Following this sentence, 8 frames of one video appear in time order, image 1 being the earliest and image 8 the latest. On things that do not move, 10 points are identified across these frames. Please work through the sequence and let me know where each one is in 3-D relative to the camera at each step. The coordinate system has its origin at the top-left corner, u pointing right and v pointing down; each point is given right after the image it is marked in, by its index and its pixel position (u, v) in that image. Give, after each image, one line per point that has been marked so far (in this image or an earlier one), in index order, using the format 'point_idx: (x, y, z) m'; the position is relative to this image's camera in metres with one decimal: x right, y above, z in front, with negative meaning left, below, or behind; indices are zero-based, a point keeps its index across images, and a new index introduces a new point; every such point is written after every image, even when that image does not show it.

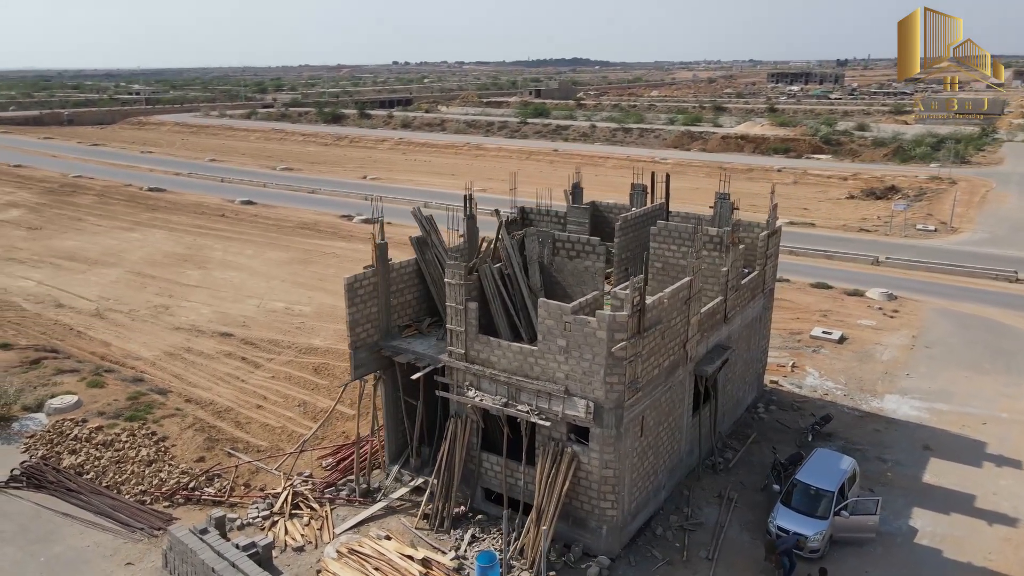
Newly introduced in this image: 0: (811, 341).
0: (+7.6, -1.4, +18.5) m
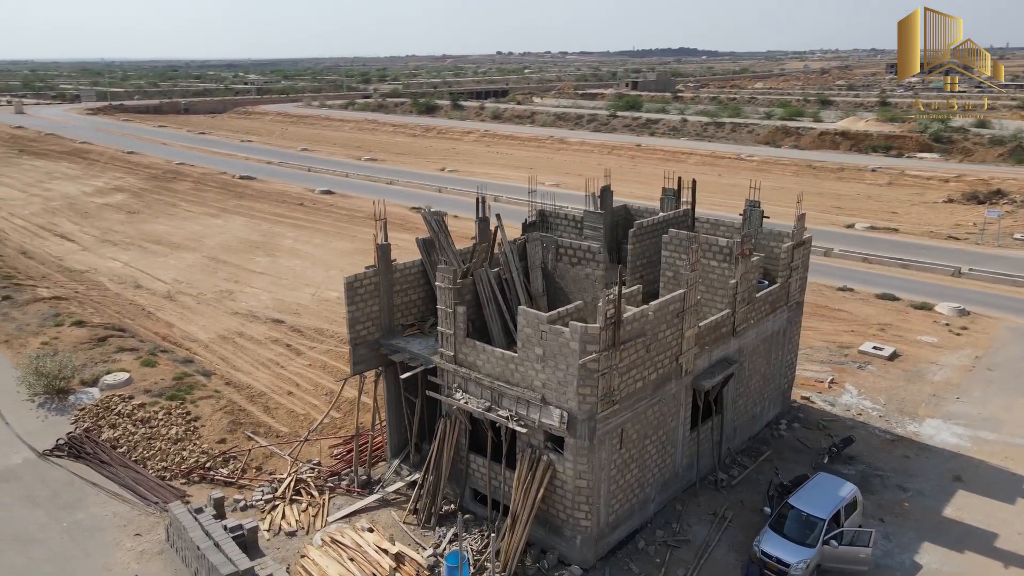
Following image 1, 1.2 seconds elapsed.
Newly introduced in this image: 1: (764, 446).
0: (+8.3, -1.7, +17.6) m
1: (+4.5, -2.8, +13.1) m
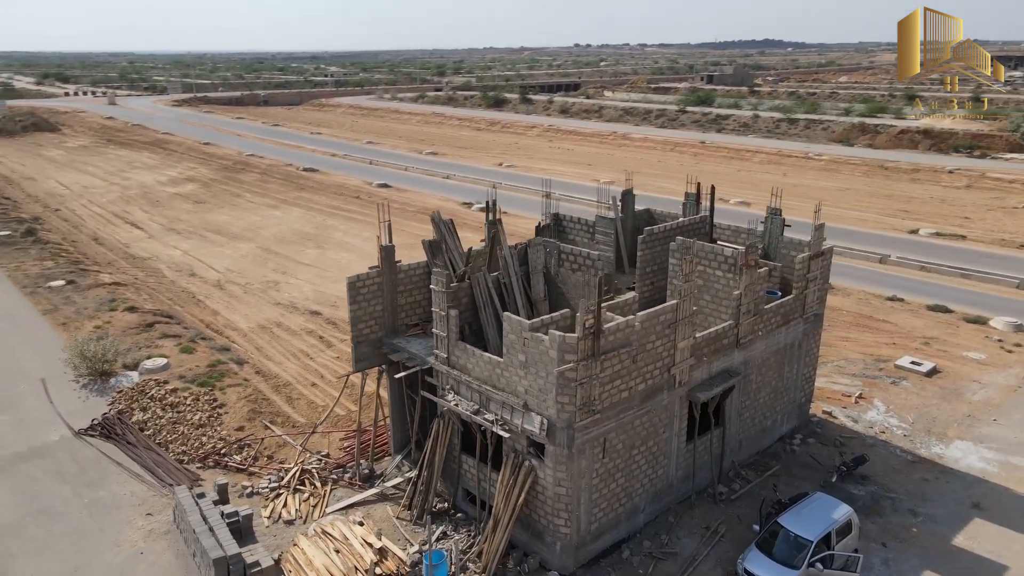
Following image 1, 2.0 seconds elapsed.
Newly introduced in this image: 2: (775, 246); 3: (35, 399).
0: (+8.8, -1.9, +16.9) m
1: (+4.6, -3.0, +12.8) m
2: (+4.9, +0.8, +13.6) m
3: (-9.9, -2.3, +15.2) m
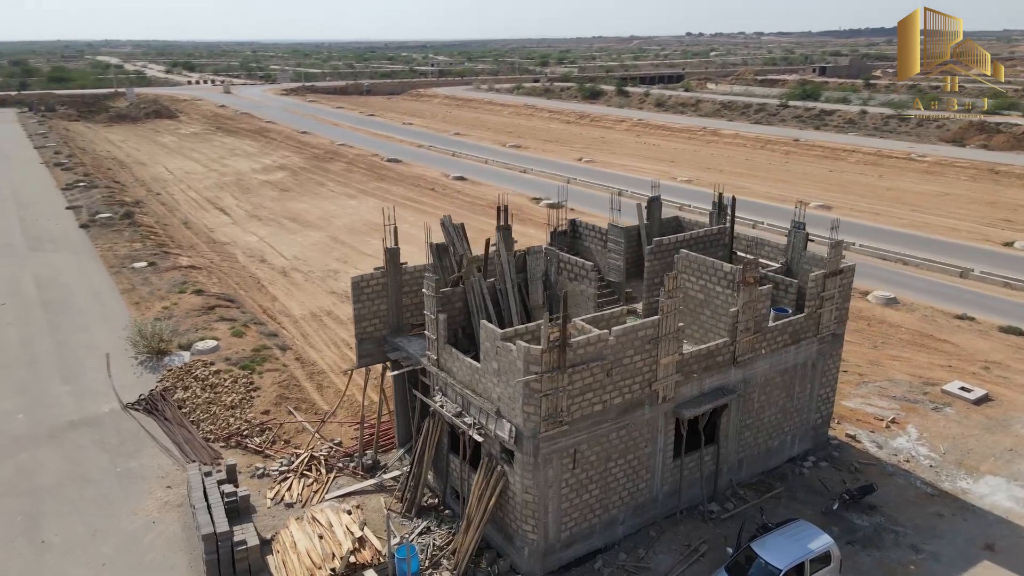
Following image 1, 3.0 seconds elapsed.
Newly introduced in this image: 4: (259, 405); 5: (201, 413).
0: (+9.3, -2.4, +16.0) m
1: (+4.5, -3.3, +12.5) m
2: (+5.1, +0.5, +13.2) m
3: (-9.5, -1.9, +16.7) m
4: (-5.2, -2.4, +15.0) m
5: (-6.2, -2.5, +14.6) m
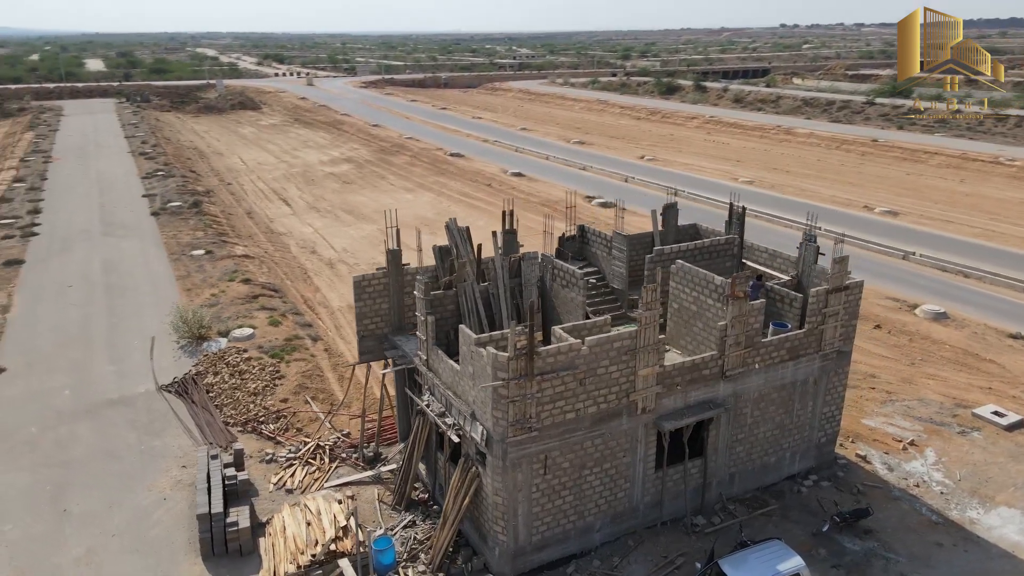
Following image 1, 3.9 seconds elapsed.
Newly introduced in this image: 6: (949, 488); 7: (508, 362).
0: (+9.5, -2.7, +15.2) m
1: (+4.4, -3.5, +12.2) m
2: (+5.2, +0.2, +12.8) m
3: (-9.1, -1.6, +17.9) m
4: (-5.0, -2.3, +15.8) m
5: (-6.1, -2.3, +15.5) m
6: (+7.6, -3.5, +12.7) m
7: (0.0, -0.9, +9.2) m
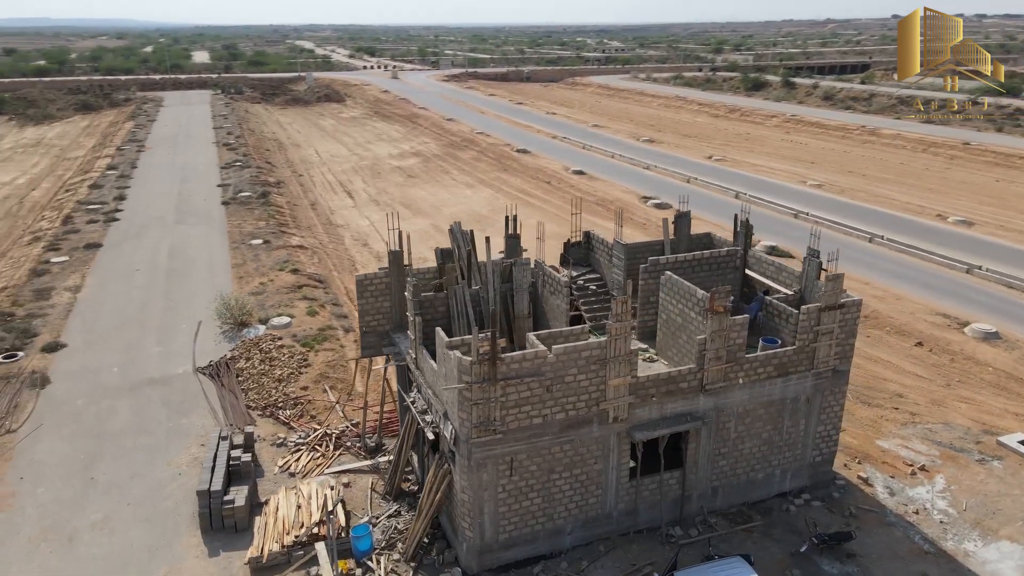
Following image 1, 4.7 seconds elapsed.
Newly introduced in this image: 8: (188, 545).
0: (+9.6, -3.2, +14.5) m
1: (+4.1, -3.8, +12.1) m
2: (+5.1, 0.0, +12.6) m
3: (-8.6, -1.3, +19.2) m
4: (-4.8, -2.1, +16.7) m
5: (-5.9, -2.1, +16.5) m
6: (+7.4, -3.9, +12.3) m
7: (-0.5, -1.0, +9.6) m
8: (-5.0, -4.0, +11.4) m
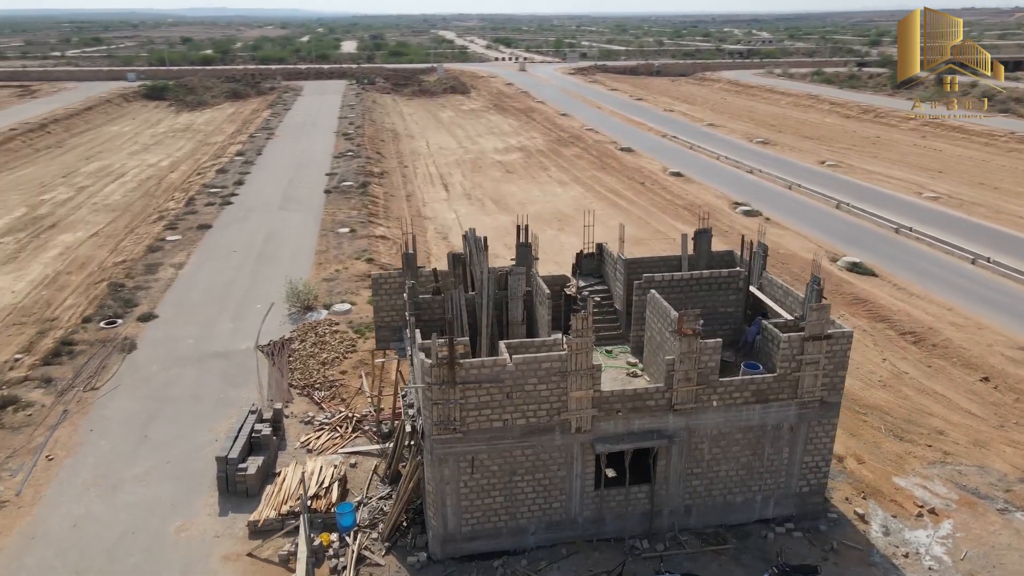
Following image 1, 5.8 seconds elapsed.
0: (+9.5, -3.9, +13.5) m
1: (+3.7, -4.2, +12.1) m
2: (+5.0, -0.5, +12.4) m
3: (-7.4, -0.8, +21.2) m
4: (-4.2, -1.9, +18.1) m
5: (-5.3, -1.9, +18.1) m
6: (+6.9, -4.5, +11.7) m
7: (-1.1, -1.2, +10.4) m
8: (-5.4, -3.8, +13.0) m
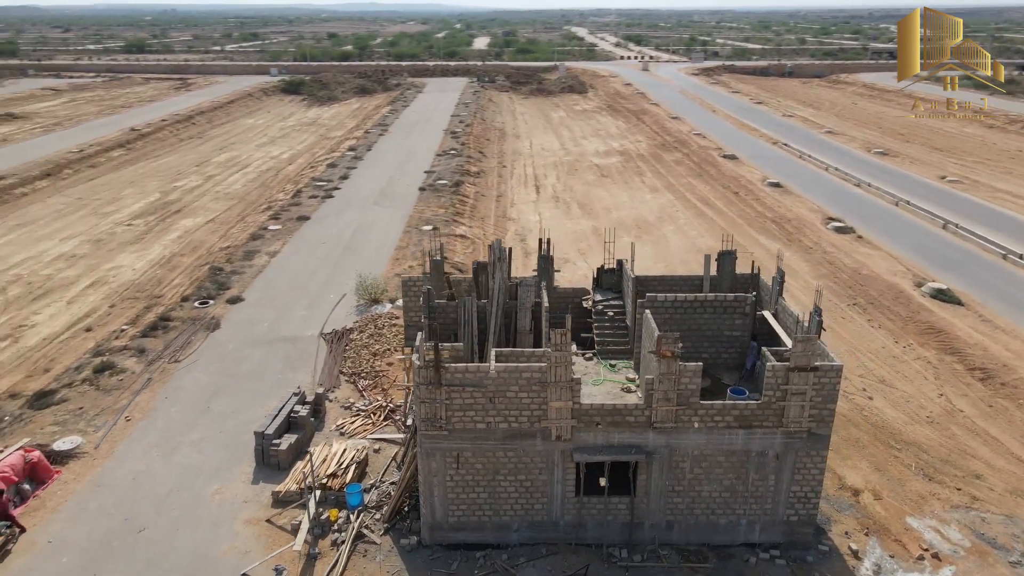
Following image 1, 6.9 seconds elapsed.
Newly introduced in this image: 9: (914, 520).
0: (+9.4, -4.7, +12.8) m
1: (+3.4, -4.6, +12.4) m
2: (+4.9, -1.0, +12.3) m
3: (-5.8, -0.6, +23.1) m
4: (-3.2, -1.8, +19.5) m
5: (-4.3, -1.7, +19.7) m
6: (+6.5, -5.1, +11.4) m
7: (-1.4, -1.3, +11.4) m
8: (-5.4, -3.7, +14.7) m
9: (+7.6, -4.3, +13.7) m
